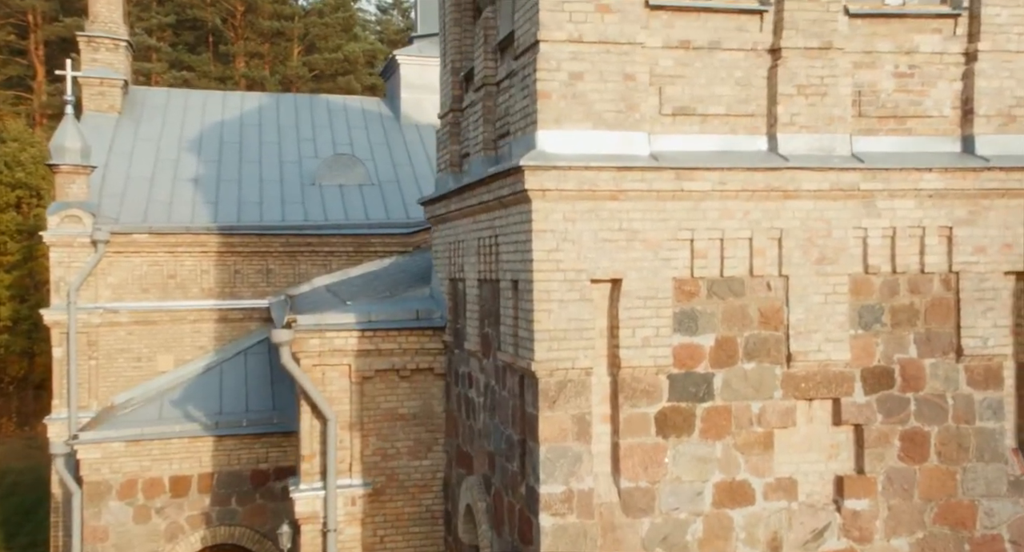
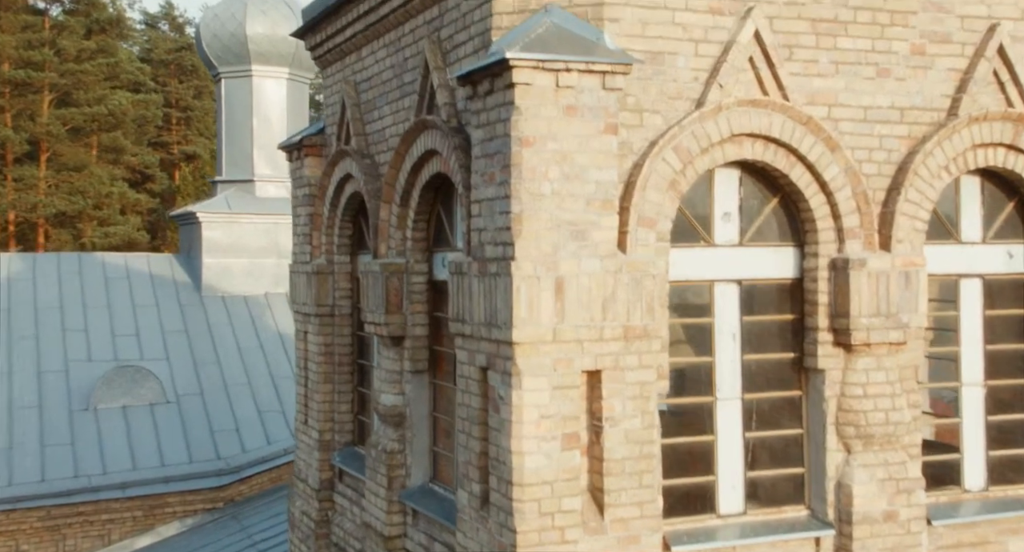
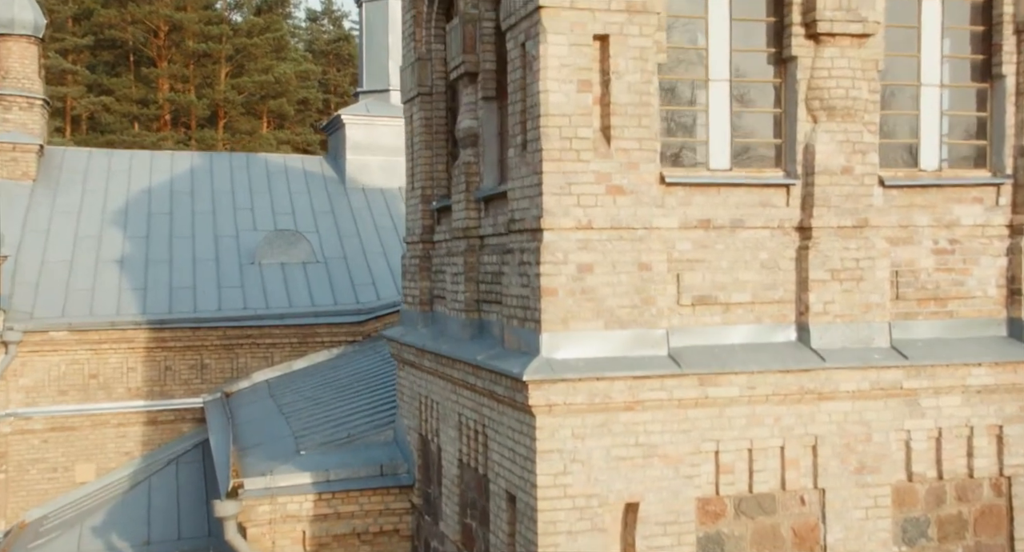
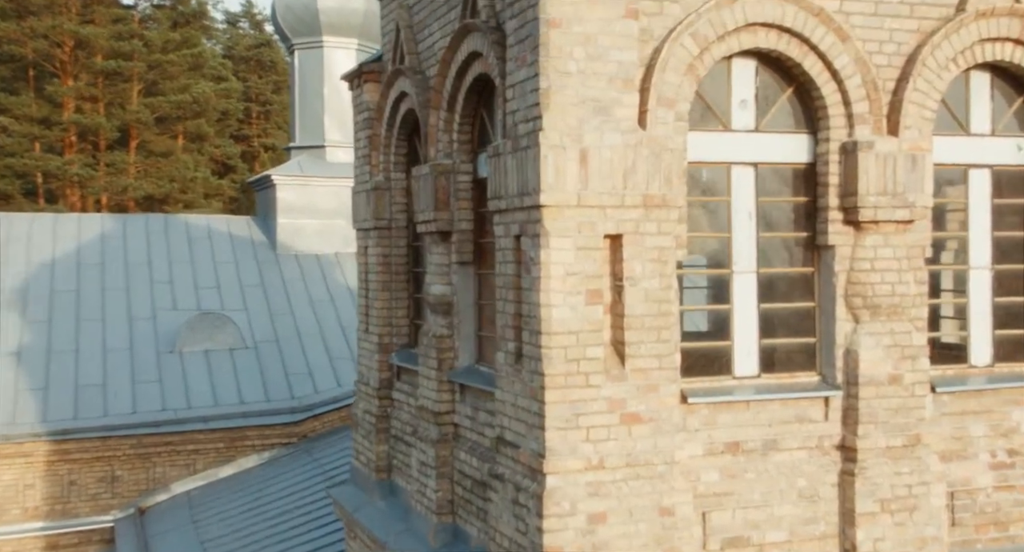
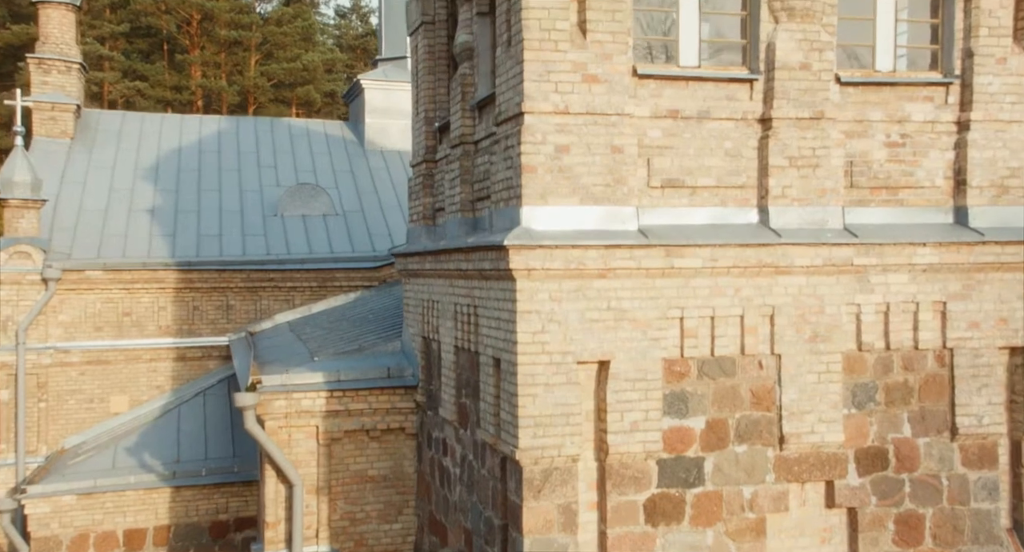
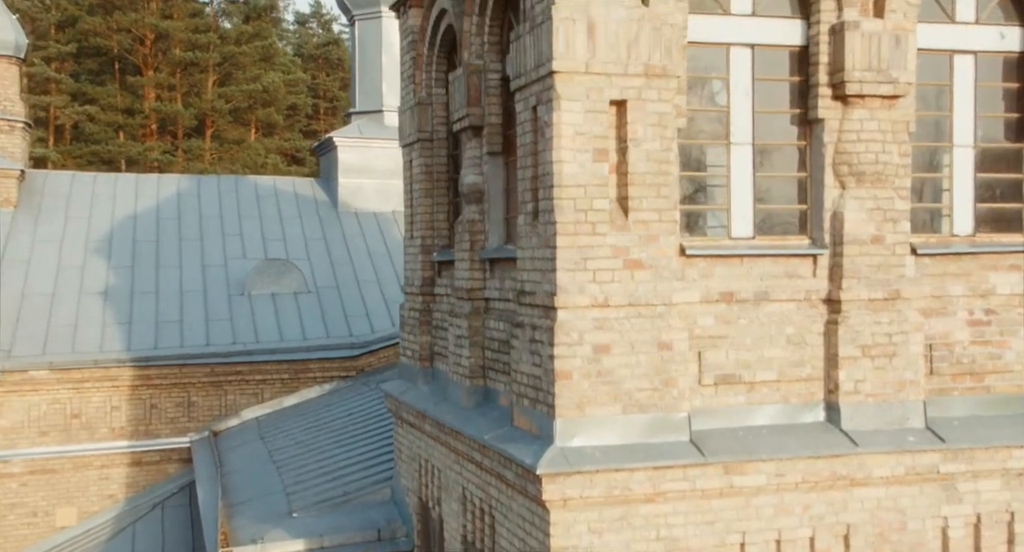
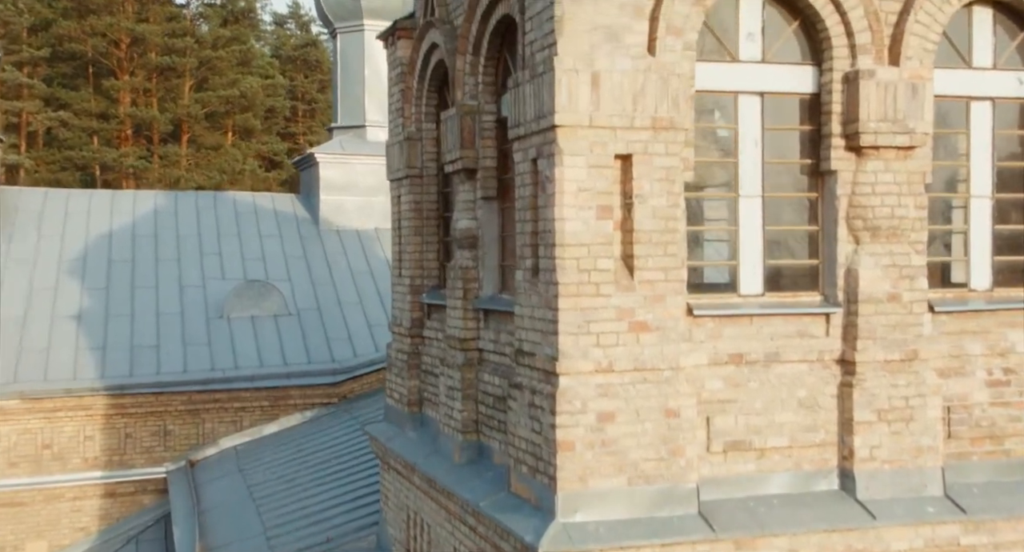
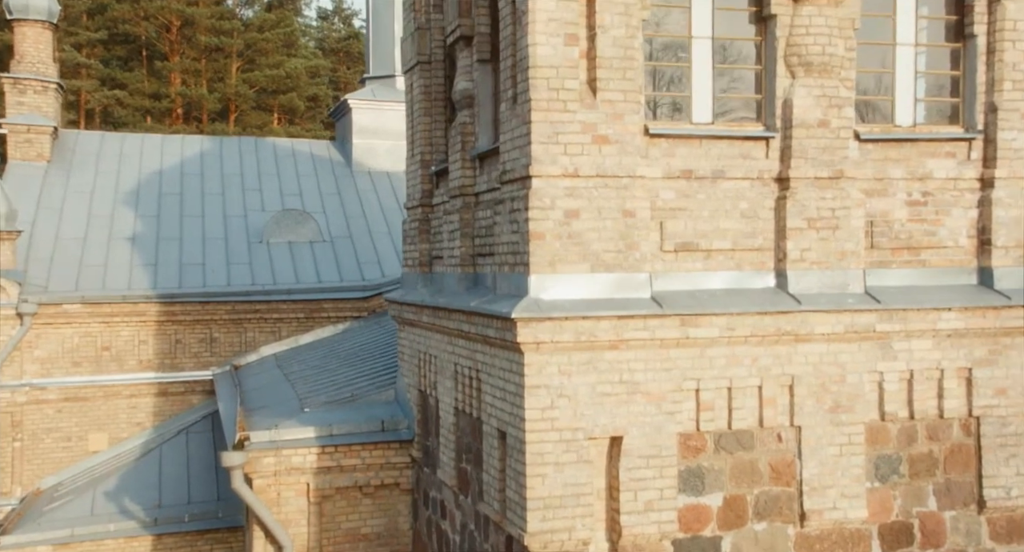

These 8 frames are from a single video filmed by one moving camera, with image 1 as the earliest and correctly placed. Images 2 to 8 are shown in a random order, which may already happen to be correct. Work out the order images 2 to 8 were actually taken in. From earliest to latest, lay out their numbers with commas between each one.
5, 8, 3, 6, 7, 4, 2
